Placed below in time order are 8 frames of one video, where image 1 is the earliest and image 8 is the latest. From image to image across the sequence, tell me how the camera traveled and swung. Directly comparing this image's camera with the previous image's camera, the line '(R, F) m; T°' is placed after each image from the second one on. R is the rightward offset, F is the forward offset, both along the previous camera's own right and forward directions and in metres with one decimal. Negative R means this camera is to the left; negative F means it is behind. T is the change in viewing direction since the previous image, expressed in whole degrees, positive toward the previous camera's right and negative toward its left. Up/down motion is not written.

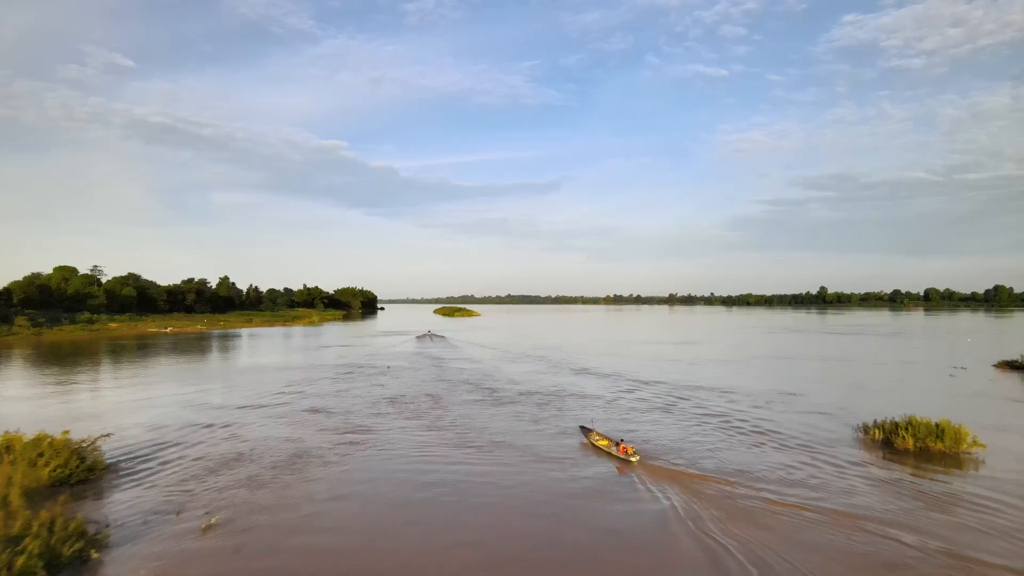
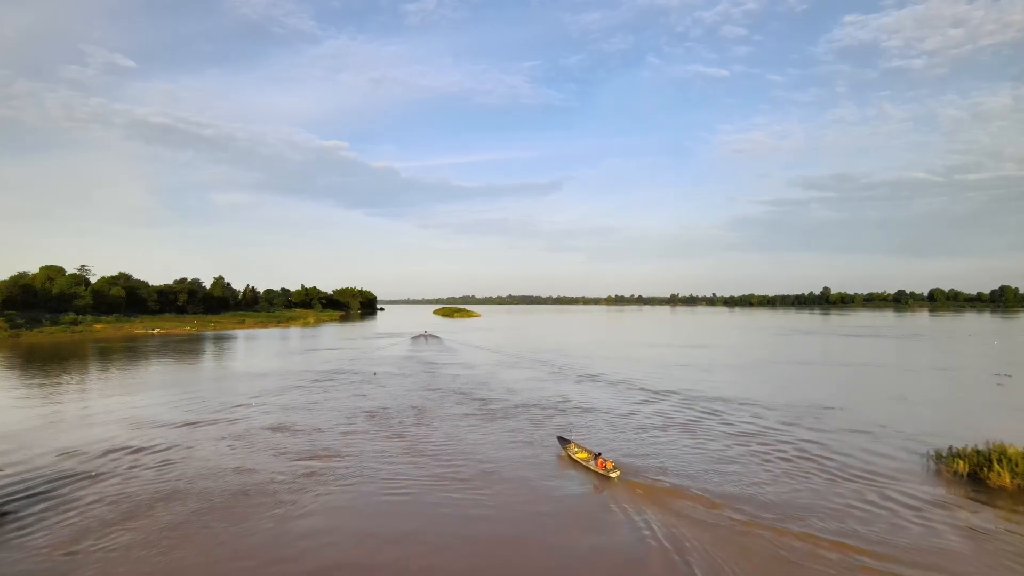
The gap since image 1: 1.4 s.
(+0.2, +3.1) m; 0°
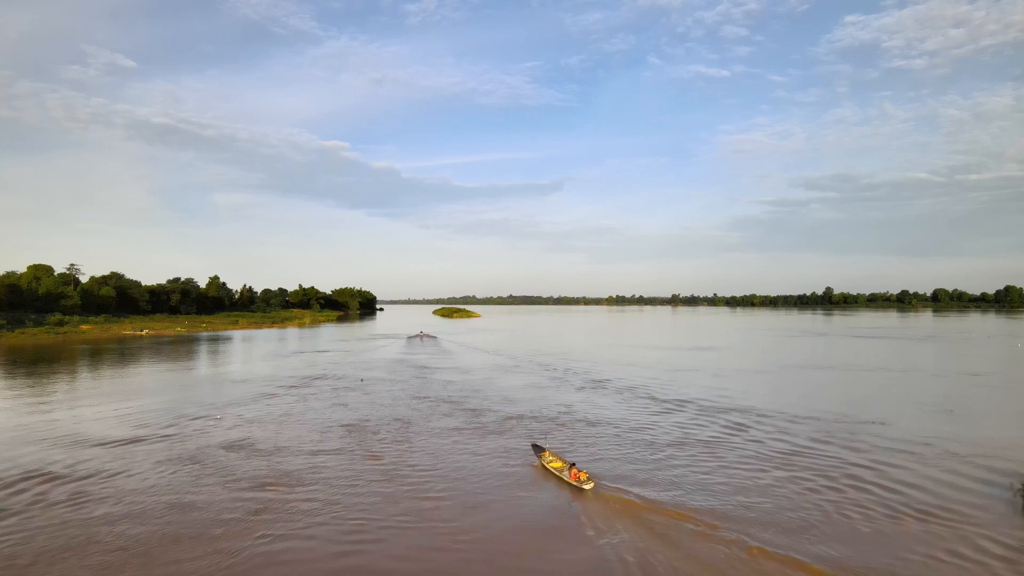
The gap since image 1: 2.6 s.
(+0.2, +2.6) m; 0°
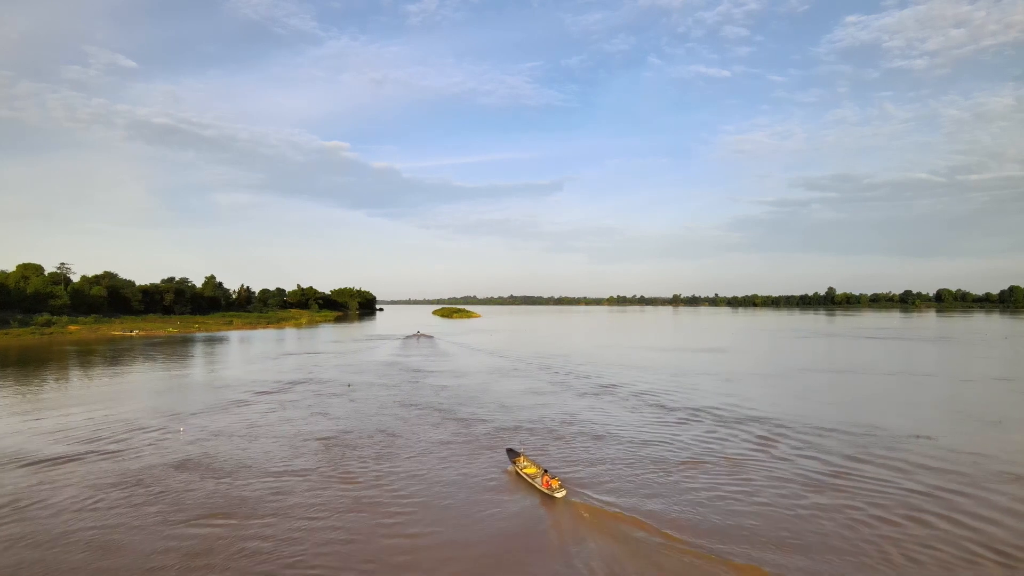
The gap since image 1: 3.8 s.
(+0.1, +2.1) m; 0°
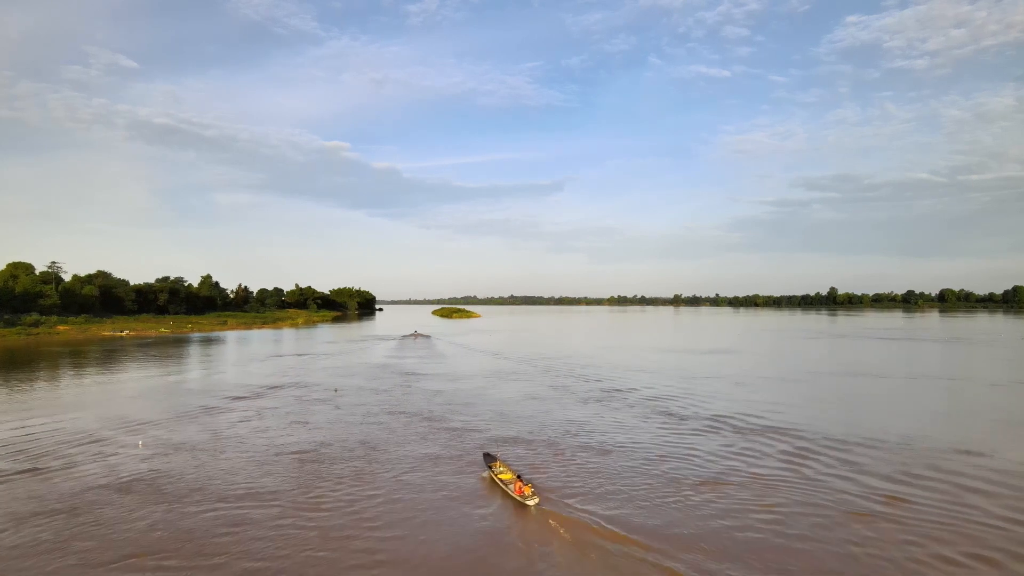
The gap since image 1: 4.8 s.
(+0.1, +1.9) m; 0°
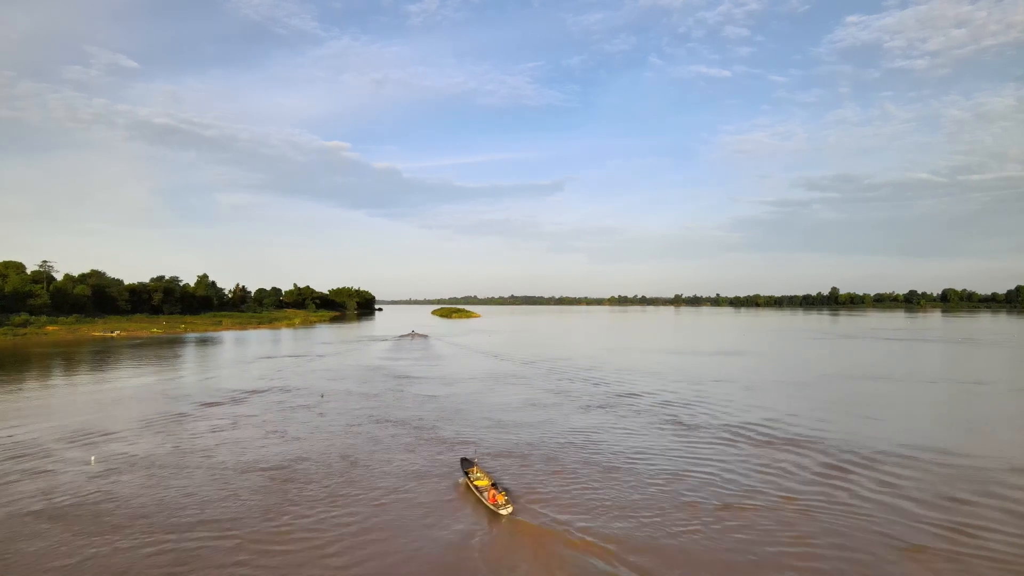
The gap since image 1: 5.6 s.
(+0.1, +1.8) m; 0°
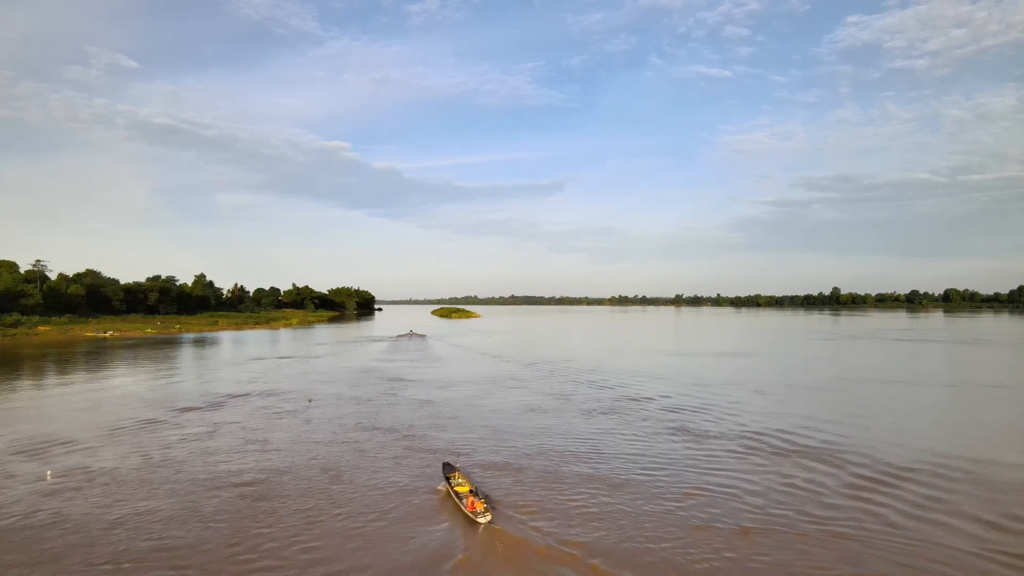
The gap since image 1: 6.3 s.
(+0.1, +1.3) m; 0°
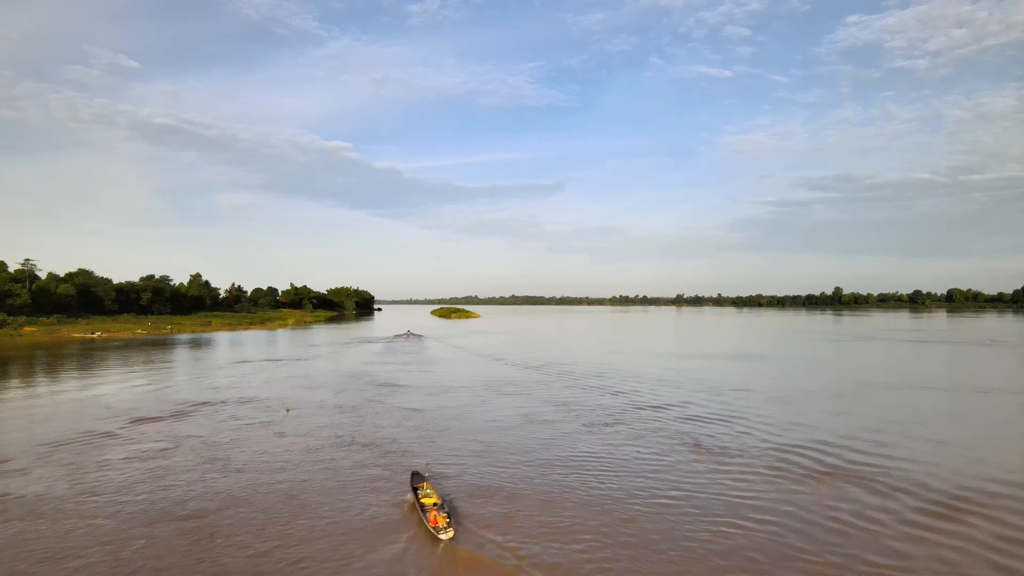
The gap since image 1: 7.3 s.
(+0.2, +2.0) m; 0°
